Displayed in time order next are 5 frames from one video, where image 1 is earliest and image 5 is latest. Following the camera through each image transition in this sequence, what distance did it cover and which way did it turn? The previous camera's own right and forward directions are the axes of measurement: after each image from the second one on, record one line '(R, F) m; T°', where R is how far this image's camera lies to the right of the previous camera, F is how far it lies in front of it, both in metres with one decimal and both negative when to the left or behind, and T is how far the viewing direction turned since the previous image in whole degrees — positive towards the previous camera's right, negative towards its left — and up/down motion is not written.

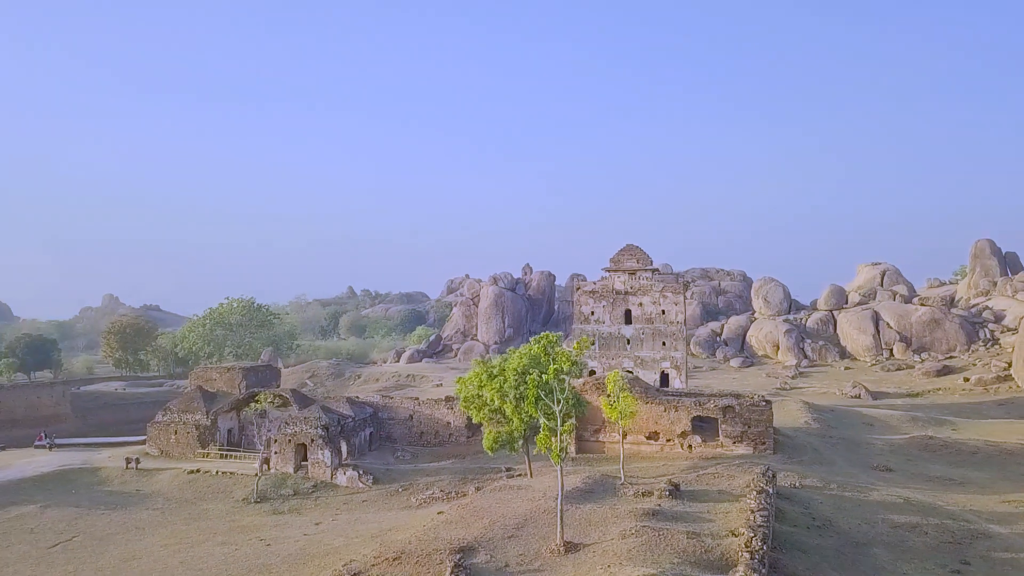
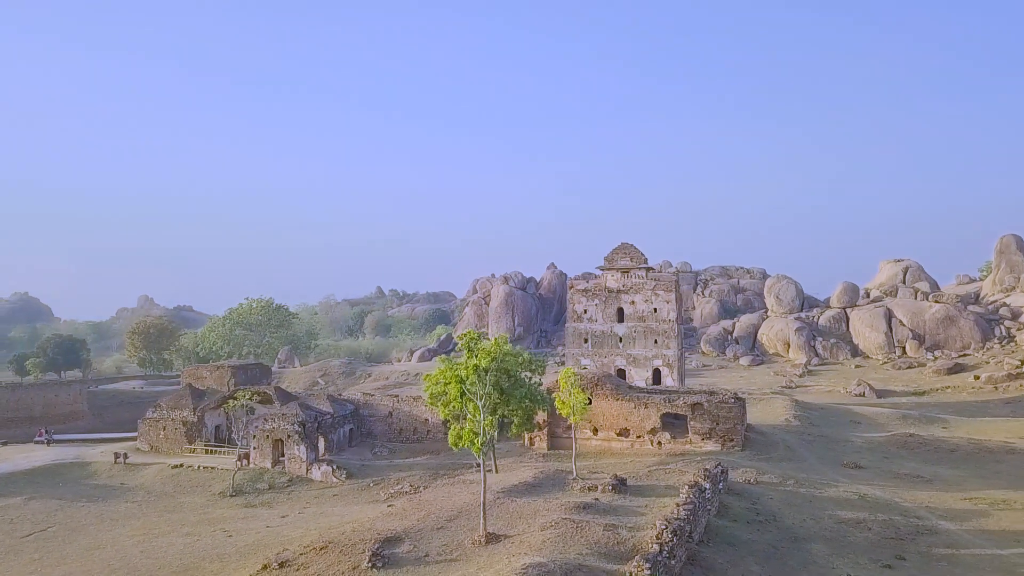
(+2.2, -0.4) m; -2°
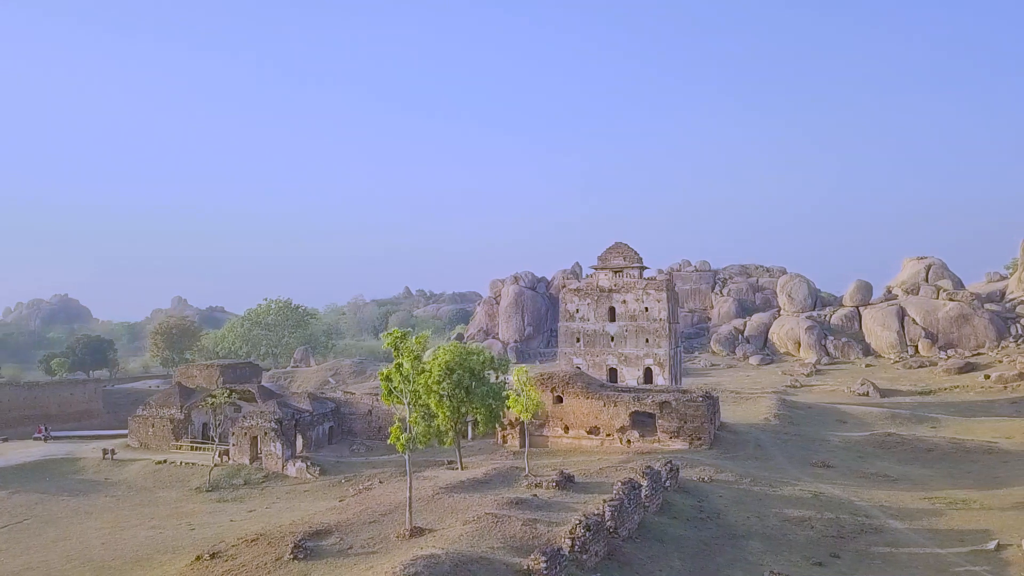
(+2.2, -0.3) m; -2°
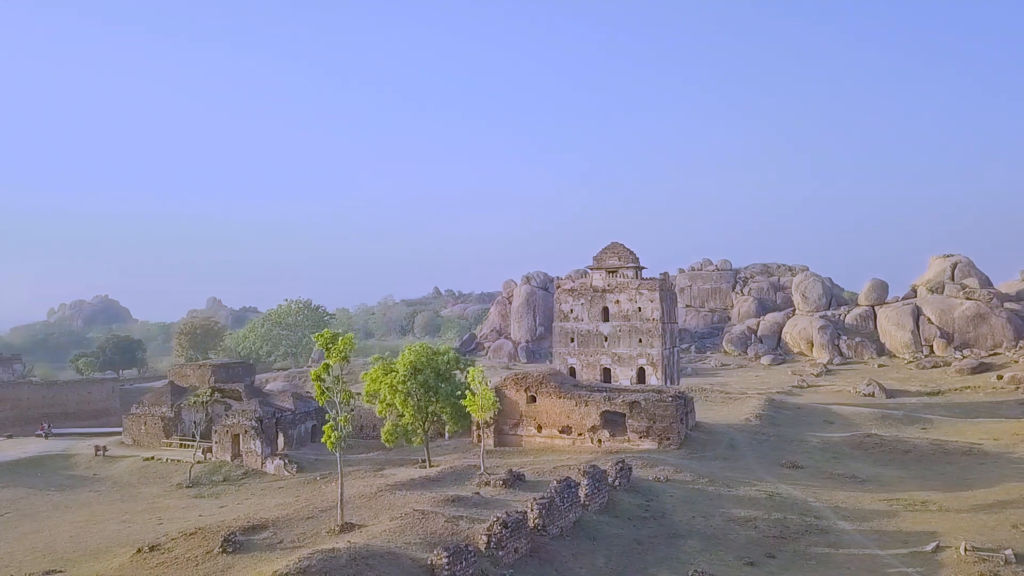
(+2.2, -0.3) m; -2°
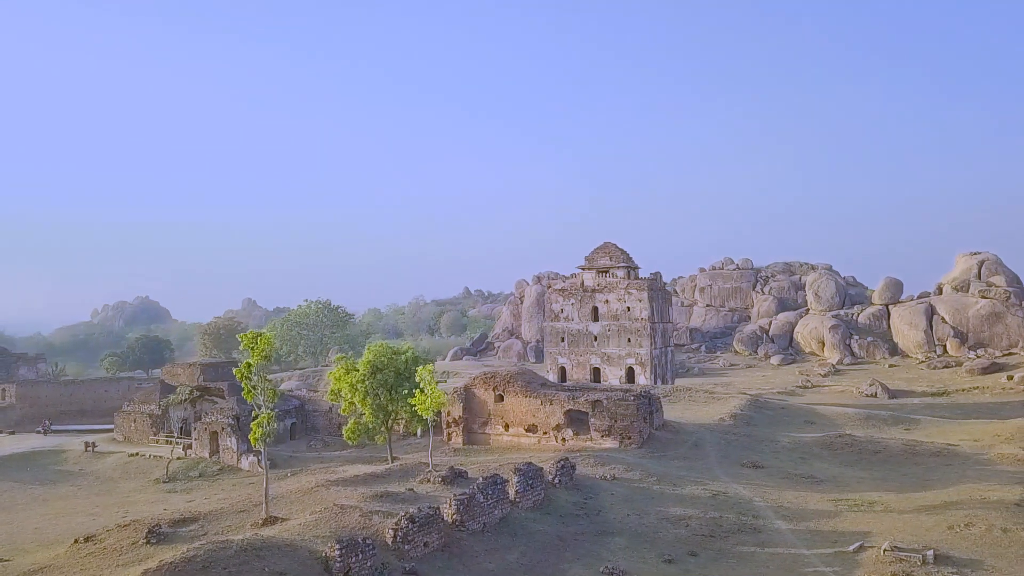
(+2.6, -0.3) m; -2°
